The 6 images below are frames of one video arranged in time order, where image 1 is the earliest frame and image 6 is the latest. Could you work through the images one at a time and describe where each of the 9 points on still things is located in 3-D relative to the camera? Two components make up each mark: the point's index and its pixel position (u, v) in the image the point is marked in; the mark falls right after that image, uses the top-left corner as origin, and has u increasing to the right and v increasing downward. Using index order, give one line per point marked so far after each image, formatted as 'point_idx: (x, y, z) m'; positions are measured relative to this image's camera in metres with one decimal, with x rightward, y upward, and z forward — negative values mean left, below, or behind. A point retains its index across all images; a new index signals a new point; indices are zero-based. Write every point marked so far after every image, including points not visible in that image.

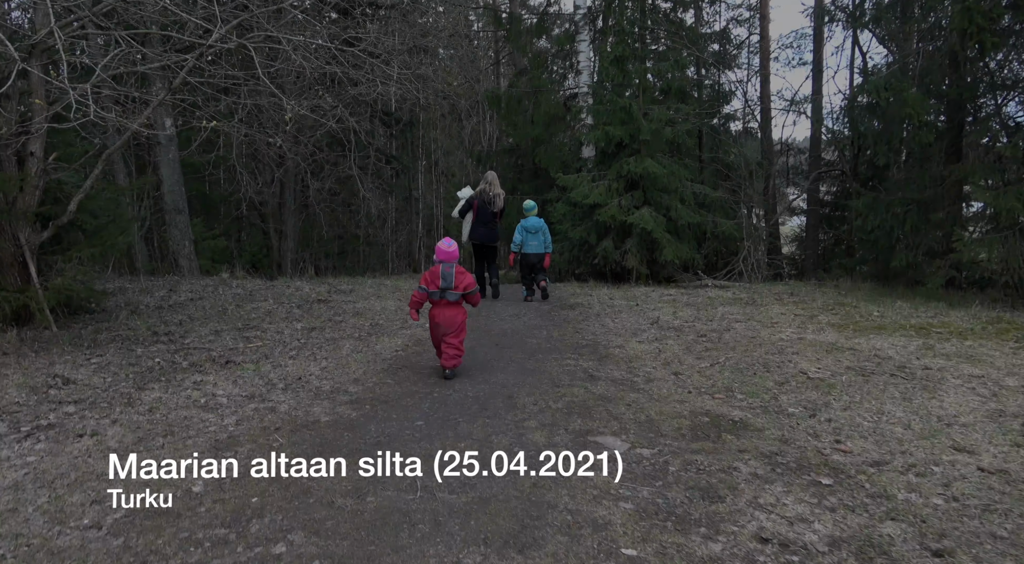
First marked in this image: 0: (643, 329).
0: (+1.4, -0.5, +7.0) m
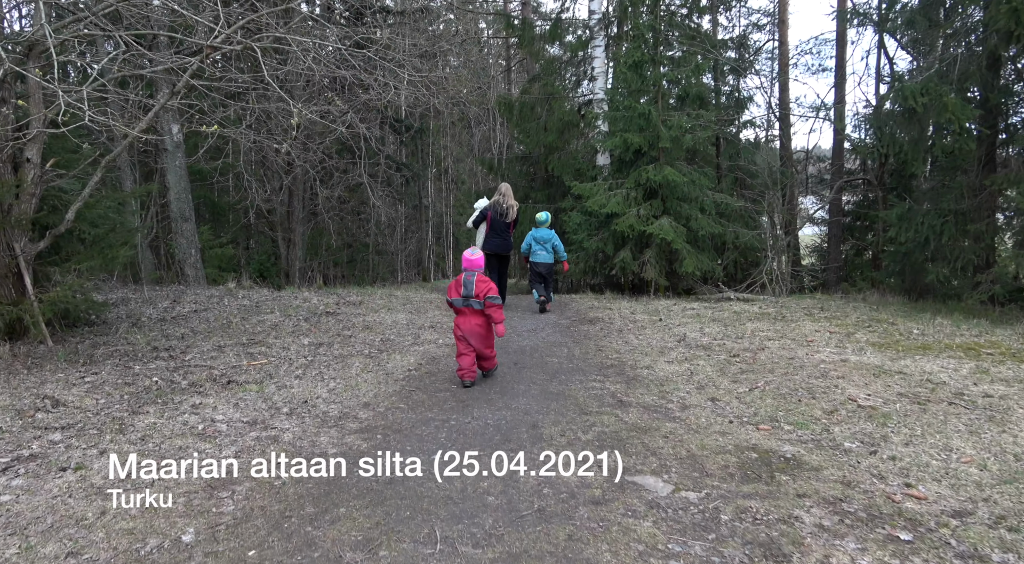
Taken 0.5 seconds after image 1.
0: (+1.6, -0.7, +6.5) m
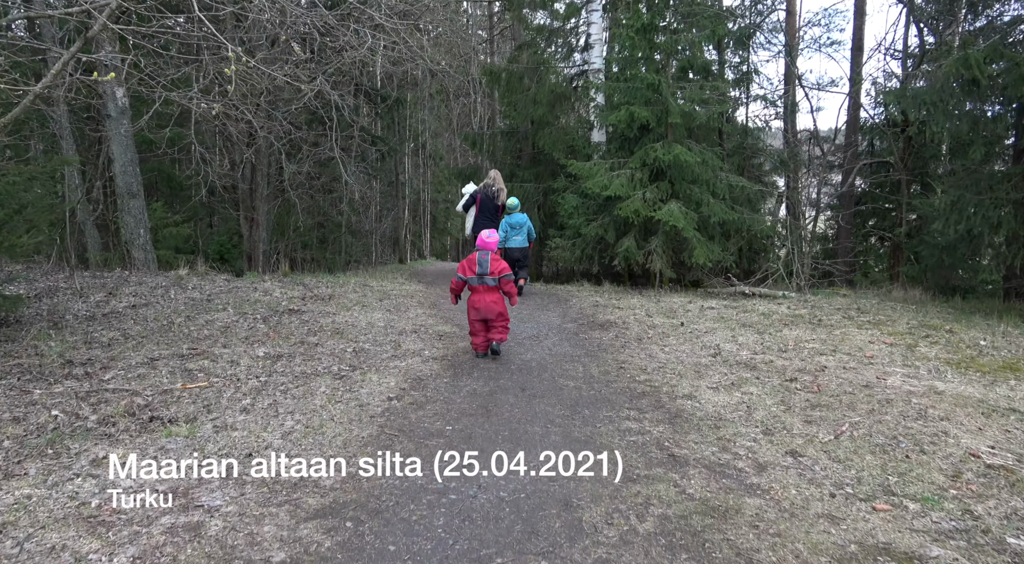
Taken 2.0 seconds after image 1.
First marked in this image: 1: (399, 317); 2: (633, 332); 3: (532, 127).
0: (+1.6, -0.7, +5.4) m
1: (-1.3, -0.4, +7.4) m
2: (+1.2, -0.5, +6.6) m
3: (+0.4, +3.6, +15.3) m
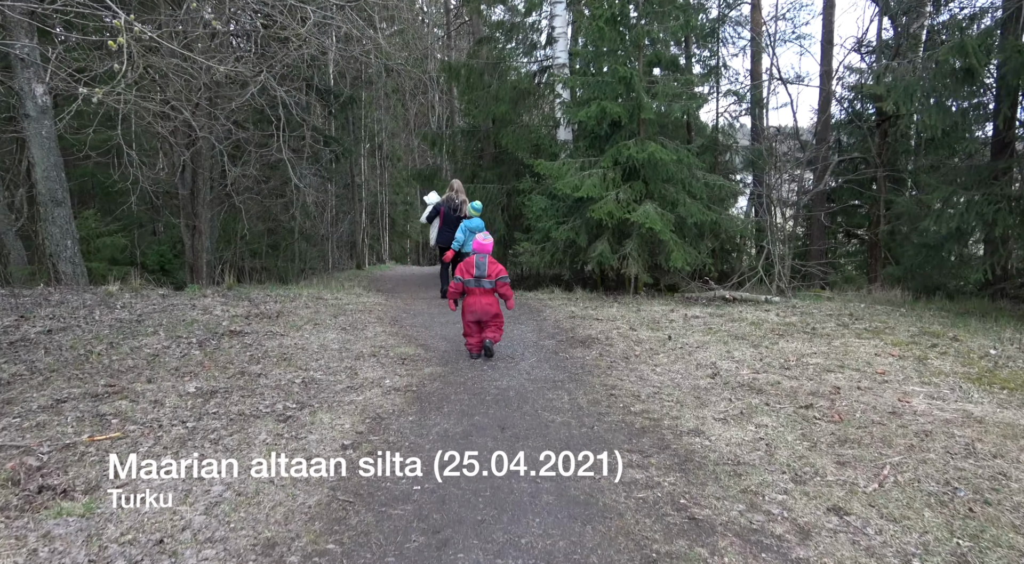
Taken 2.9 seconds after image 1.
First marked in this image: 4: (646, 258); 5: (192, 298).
0: (+1.4, -0.8, +4.8) m
1: (-1.6, -0.5, +6.7) m
2: (+0.9, -0.6, +6.0) m
3: (-0.4, +3.4, +14.6) m
4: (+2.0, +0.4, +10.0) m
5: (-4.4, -0.2, +9.3) m
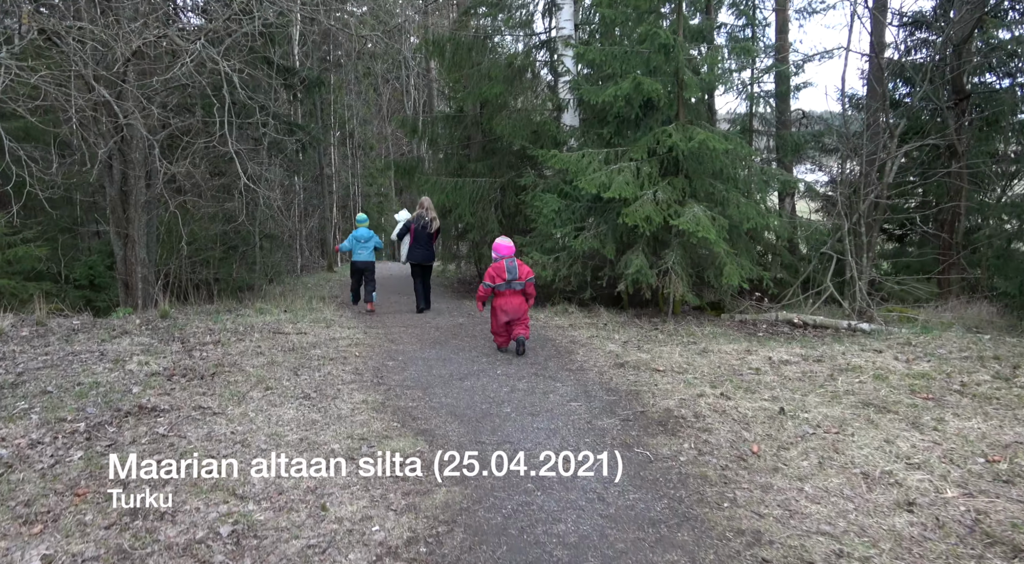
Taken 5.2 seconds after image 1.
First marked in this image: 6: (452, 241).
0: (+1.8, -1.1, +2.8) m
1: (-1.3, -0.9, +4.5) m
2: (+1.2, -0.9, +4.0) m
3: (-0.5, +3.2, +12.4) m
4: (+2.1, +0.1, +8.0) m
5: (-4.3, -0.6, +7.0) m
6: (-1.2, +0.9, +13.8) m
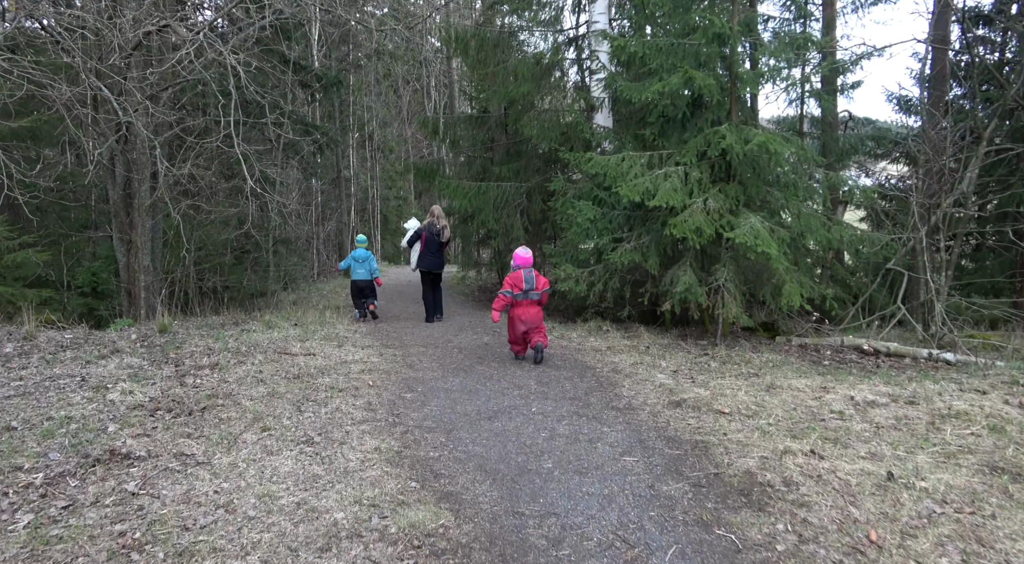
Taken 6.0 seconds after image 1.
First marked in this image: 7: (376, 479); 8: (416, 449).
0: (+1.9, -1.3, +1.9) m
1: (-1.0, -1.1, +3.8) m
2: (+1.5, -1.1, +3.1) m
3: (0.0, +3.0, +11.6) m
4: (+2.5, -0.1, +7.1) m
5: (-4.0, -0.7, +6.3) m
6: (-0.7, +0.7, +13.0) m
7: (-0.7, -1.1, +3.7) m
8: (-0.6, -1.0, +4.2) m
